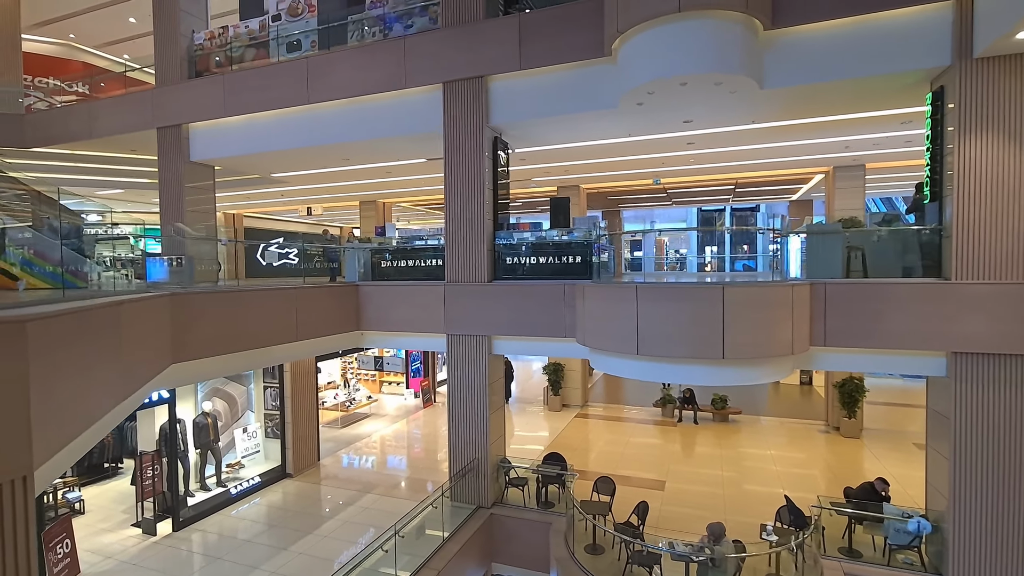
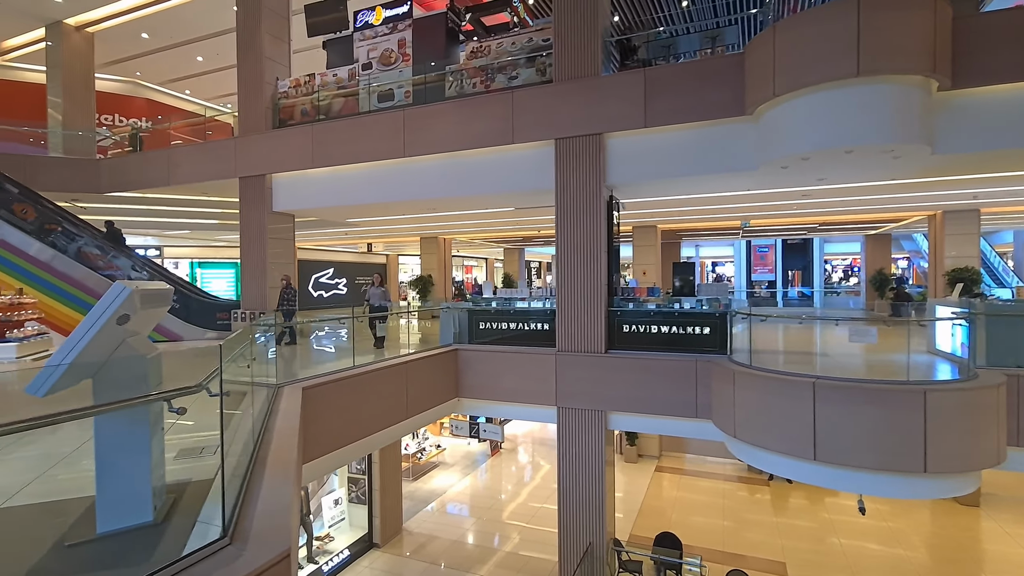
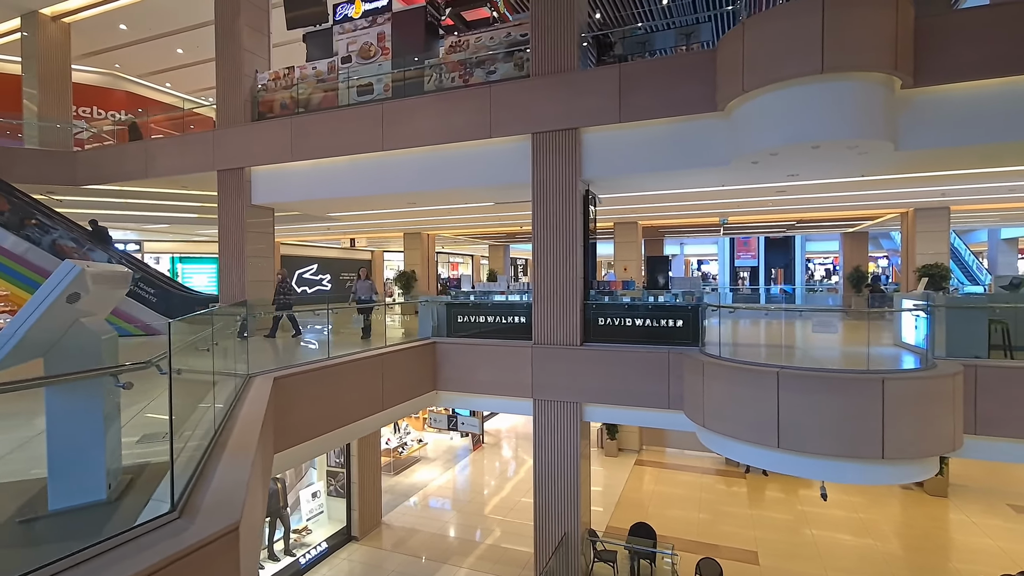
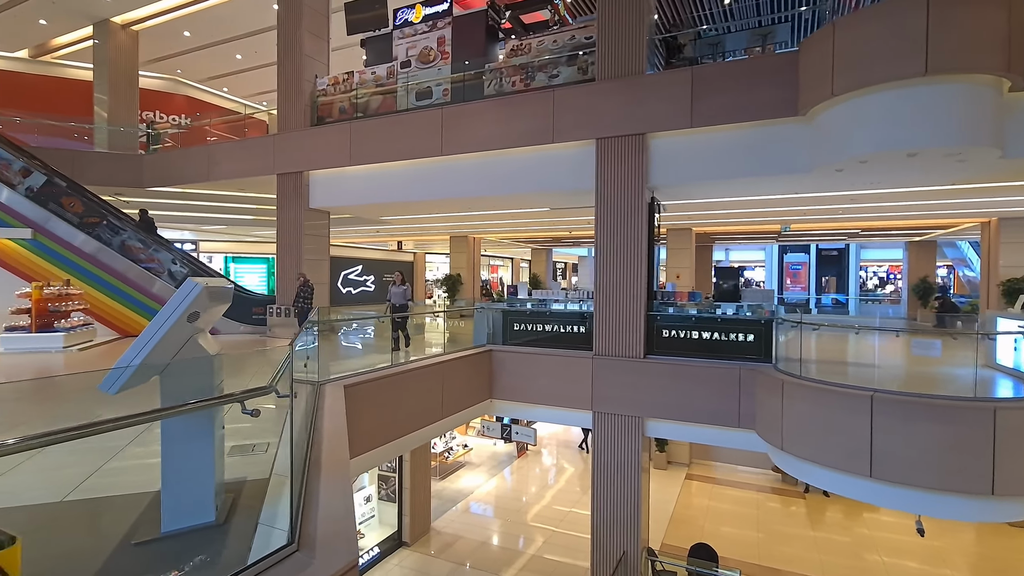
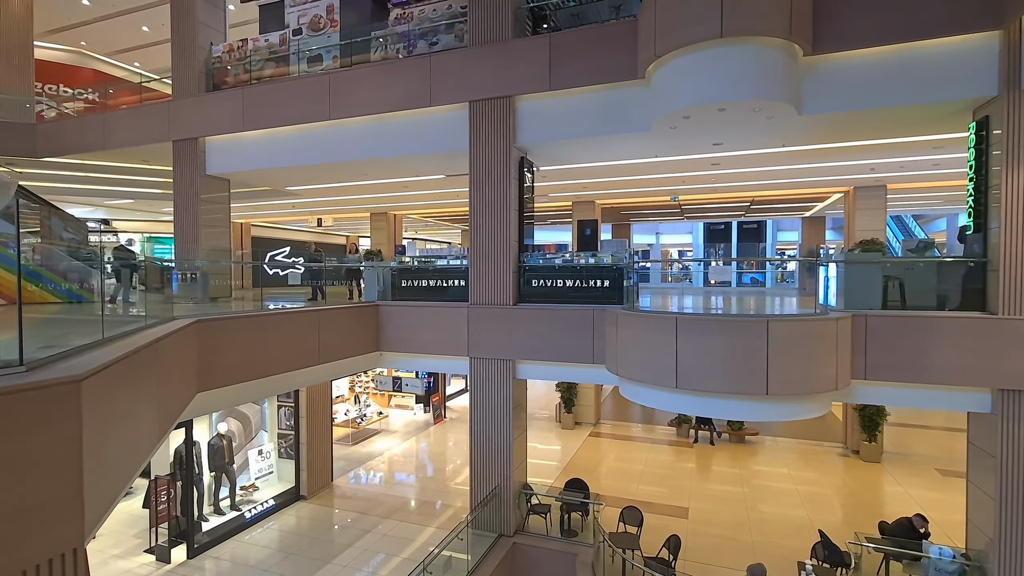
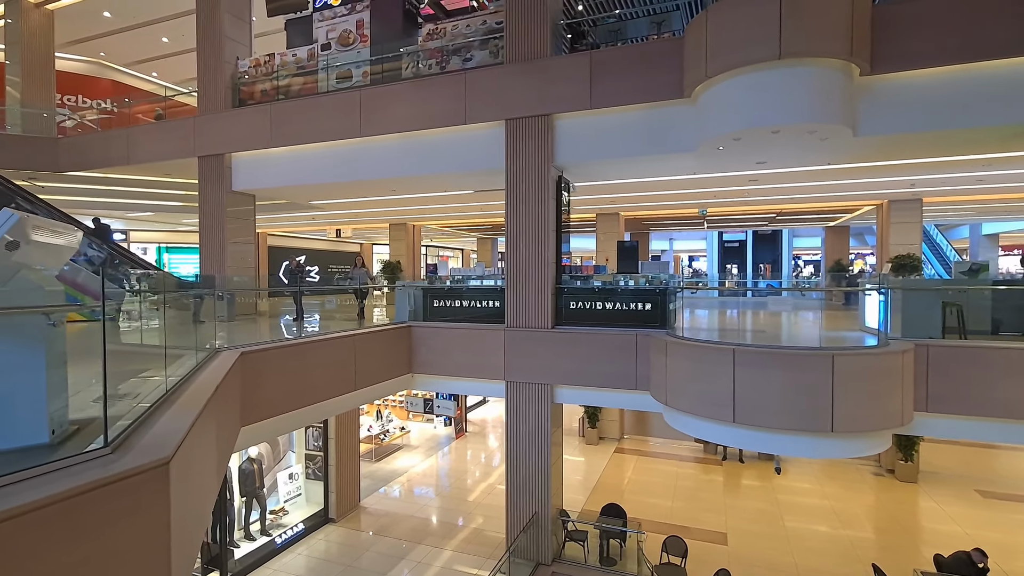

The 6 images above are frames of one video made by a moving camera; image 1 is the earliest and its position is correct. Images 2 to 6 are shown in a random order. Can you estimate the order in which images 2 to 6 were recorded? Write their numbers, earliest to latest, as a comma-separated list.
5, 6, 3, 2, 4
